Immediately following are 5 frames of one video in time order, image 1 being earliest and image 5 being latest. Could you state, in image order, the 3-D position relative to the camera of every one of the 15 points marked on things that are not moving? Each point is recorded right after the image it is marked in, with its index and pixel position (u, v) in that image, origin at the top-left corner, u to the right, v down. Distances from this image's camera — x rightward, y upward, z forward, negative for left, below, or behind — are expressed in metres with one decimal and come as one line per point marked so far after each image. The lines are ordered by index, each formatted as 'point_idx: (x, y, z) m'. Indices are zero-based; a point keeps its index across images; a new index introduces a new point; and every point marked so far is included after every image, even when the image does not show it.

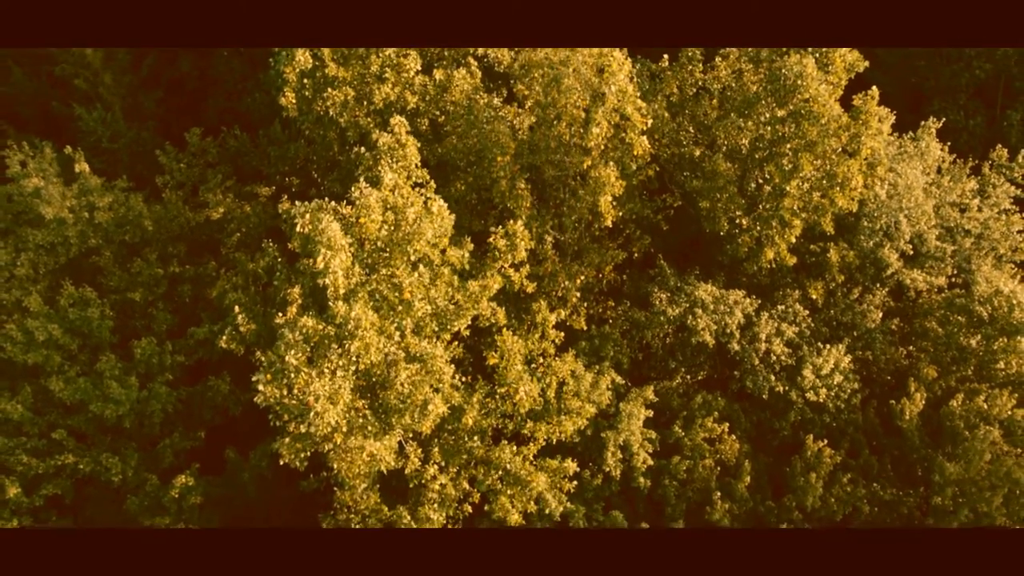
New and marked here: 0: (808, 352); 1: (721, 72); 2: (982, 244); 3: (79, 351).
0: (+6.2, -1.0, +15.2) m
1: (+4.2, +4.0, +15.7) m
2: (+10.4, +0.6, +16.2) m
3: (-8.5, -1.3, +14.4) m
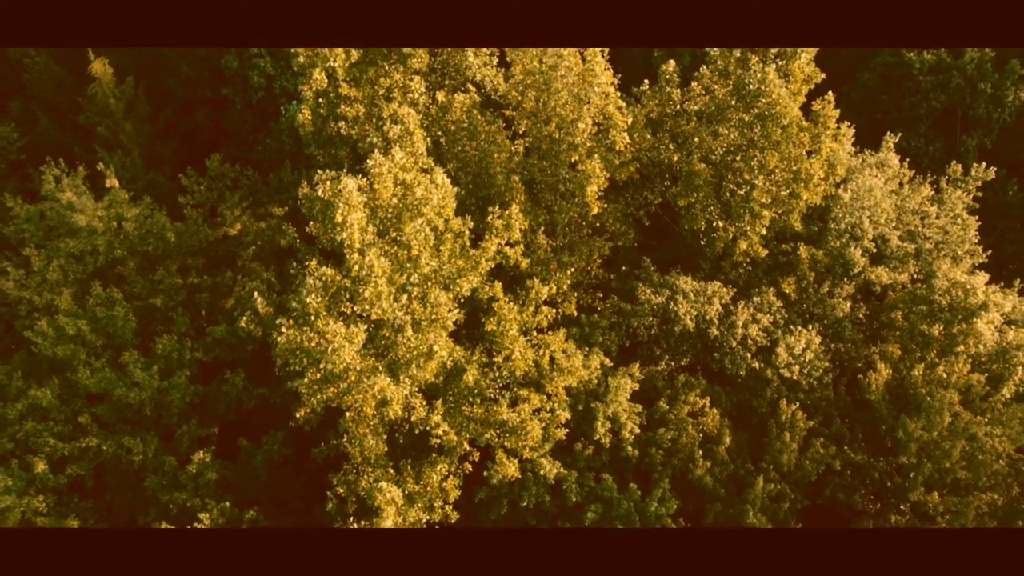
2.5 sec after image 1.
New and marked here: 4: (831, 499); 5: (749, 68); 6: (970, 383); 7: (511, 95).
0: (+6.1, -0.9, +16.5) m
1: (+4.1, +4.1, +16.6) m
2: (+10.2, +0.8, +17.4) m
3: (-8.6, -1.3, +15.4) m
4: (+7.3, -4.3, +16.3) m
5: (+5.0, +4.7, +16.3) m
6: (+10.3, -1.7, +16.7) m
7: (0.0, +4.3, +16.8) m
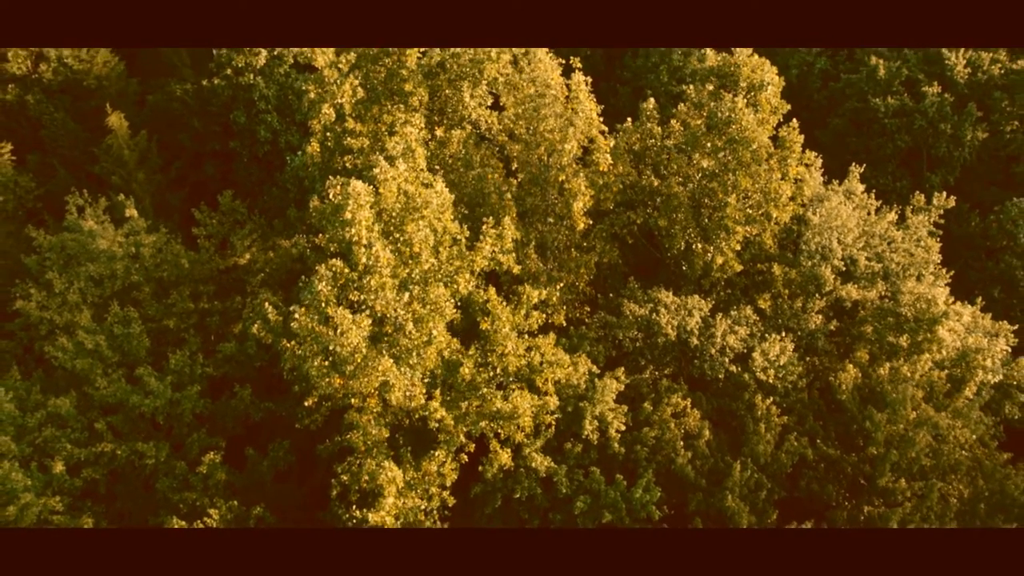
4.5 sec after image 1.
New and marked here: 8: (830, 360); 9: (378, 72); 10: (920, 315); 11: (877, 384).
0: (+5.9, -1.3, +17.5) m
1: (+3.9, +3.8, +17.4) m
2: (+10.0, +0.4, +18.5) m
3: (-8.8, -1.7, +16.4) m
4: (+7.1, -4.7, +17.5) m
5: (+4.8, +4.3, +17.1) m
6: (+10.1, -2.1, +17.8) m
7: (-0.2, +4.0, +17.6) m
8: (+7.9, -1.7, +18.5) m
9: (-3.3, +5.1, +18.7) m
10: (+9.9, -0.7, +17.9) m
11: (+8.9, -2.2, +17.8) m
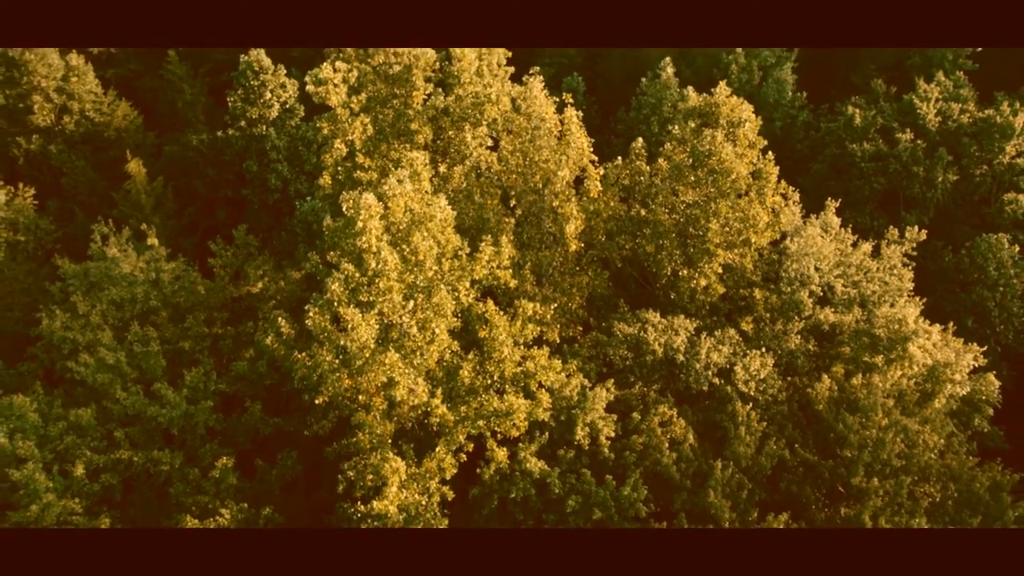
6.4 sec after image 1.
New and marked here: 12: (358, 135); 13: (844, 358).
0: (+5.7, -1.9, +18.5) m
1: (+3.8, +3.2, +18.3) m
2: (+9.9, -0.1, +19.4) m
3: (-9.0, -2.2, +17.4) m
4: (+6.9, -5.3, +18.6) m
5: (+4.7, +3.7, +18.0) m
6: (+10.0, -2.7, +18.8) m
7: (-0.3, +3.4, +18.5) m
8: (+7.8, -2.3, +19.5) m
9: (-3.4, +4.7, +19.6) m
10: (+9.8, -1.3, +18.9) m
11: (+8.7, -2.8, +18.9) m
12: (-3.9, +3.9, +18.4) m
13: (+8.8, -1.9, +19.4) m
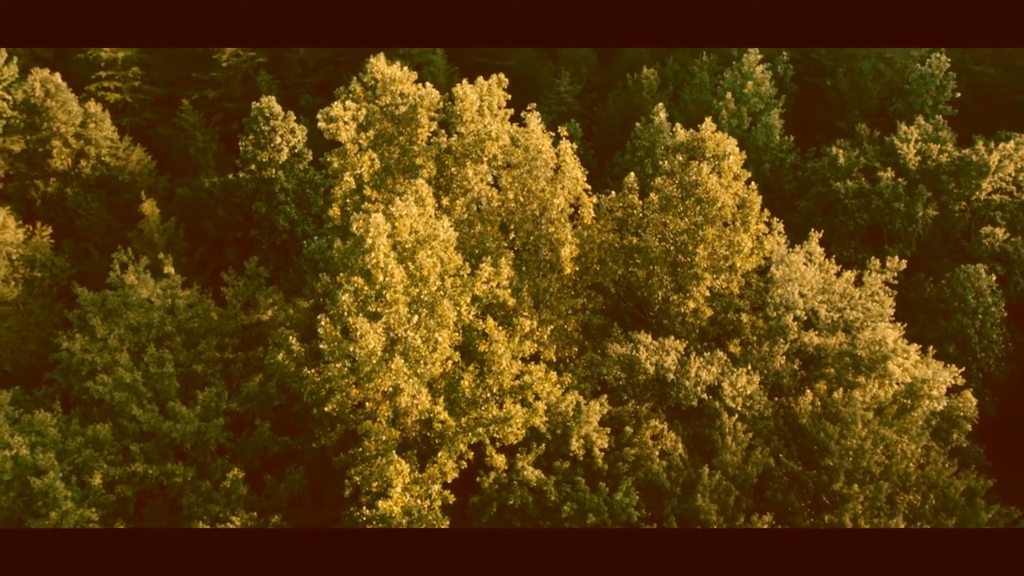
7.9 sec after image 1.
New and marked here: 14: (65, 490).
0: (+5.6, -2.5, +19.3) m
1: (+3.7, +2.6, +19.1) m
2: (+9.8, -0.8, +20.2) m
3: (-9.0, -2.8, +18.3) m
4: (+6.8, -5.9, +19.4) m
5: (+4.7, +3.1, +18.7) m
6: (+9.9, -3.4, +19.6) m
7: (-0.3, +2.8, +19.3) m
8: (+7.7, -2.9, +20.3) m
9: (-3.4, +4.1, +20.4) m
10: (+9.7, -1.9, +19.6) m
11: (+8.7, -3.5, +19.7) m
12: (-4.0, +3.3, +19.2) m
13: (+8.7, -2.5, +20.2) m
14: (-11.3, -5.3, +18.6) m
